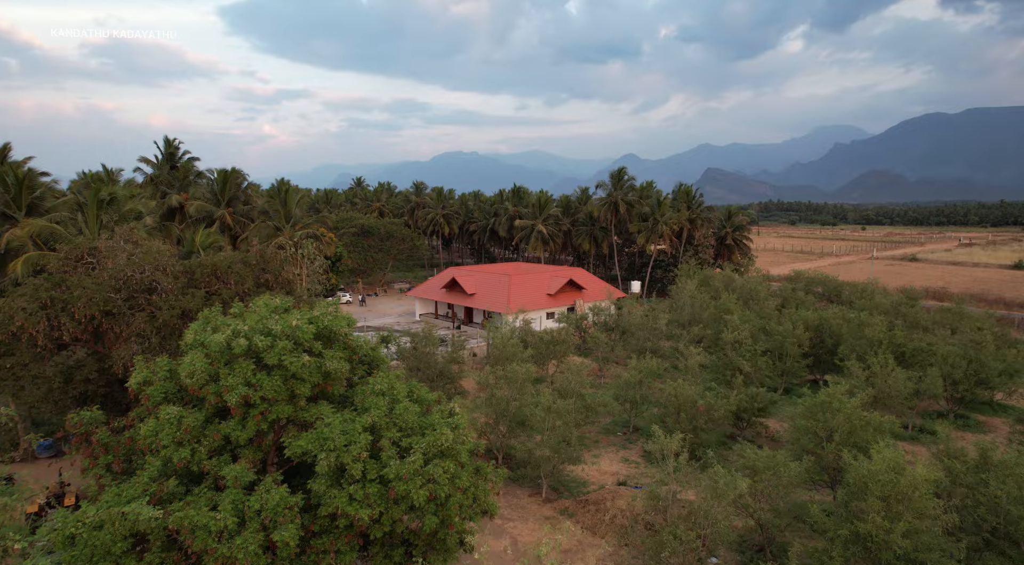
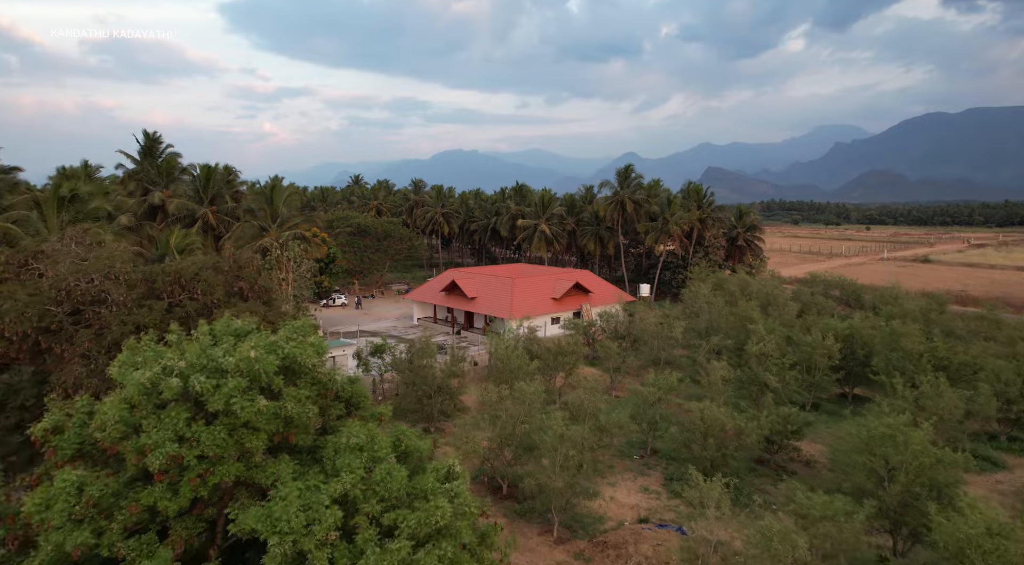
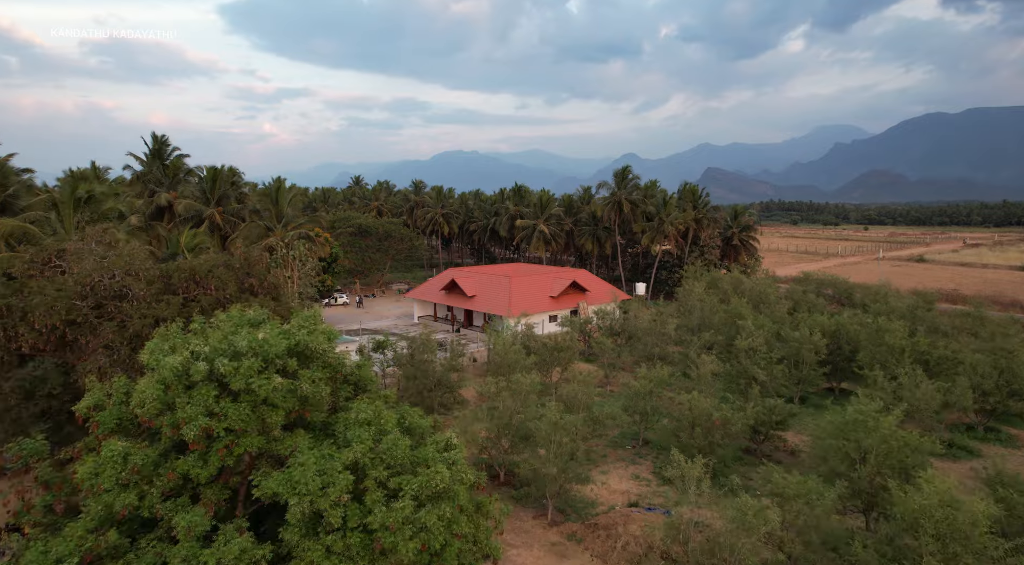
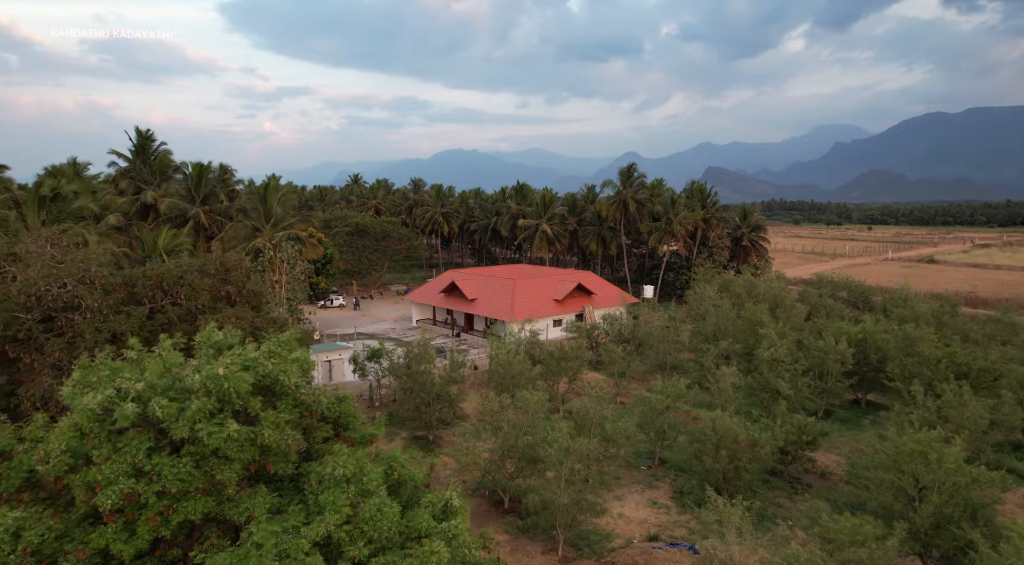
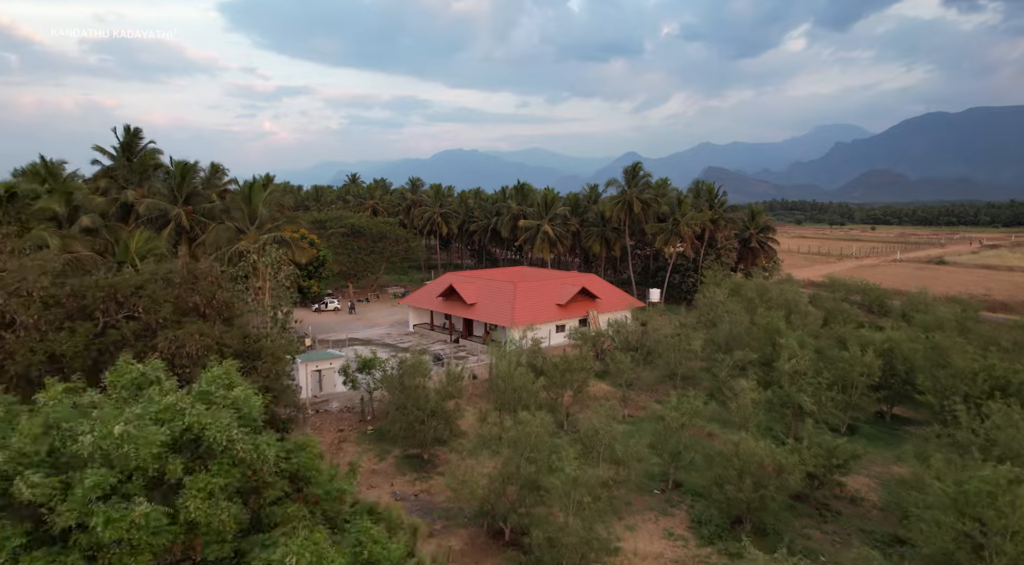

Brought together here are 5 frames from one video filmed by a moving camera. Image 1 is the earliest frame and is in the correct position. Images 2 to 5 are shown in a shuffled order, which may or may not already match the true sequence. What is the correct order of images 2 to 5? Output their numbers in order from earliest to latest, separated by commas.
3, 2, 4, 5
